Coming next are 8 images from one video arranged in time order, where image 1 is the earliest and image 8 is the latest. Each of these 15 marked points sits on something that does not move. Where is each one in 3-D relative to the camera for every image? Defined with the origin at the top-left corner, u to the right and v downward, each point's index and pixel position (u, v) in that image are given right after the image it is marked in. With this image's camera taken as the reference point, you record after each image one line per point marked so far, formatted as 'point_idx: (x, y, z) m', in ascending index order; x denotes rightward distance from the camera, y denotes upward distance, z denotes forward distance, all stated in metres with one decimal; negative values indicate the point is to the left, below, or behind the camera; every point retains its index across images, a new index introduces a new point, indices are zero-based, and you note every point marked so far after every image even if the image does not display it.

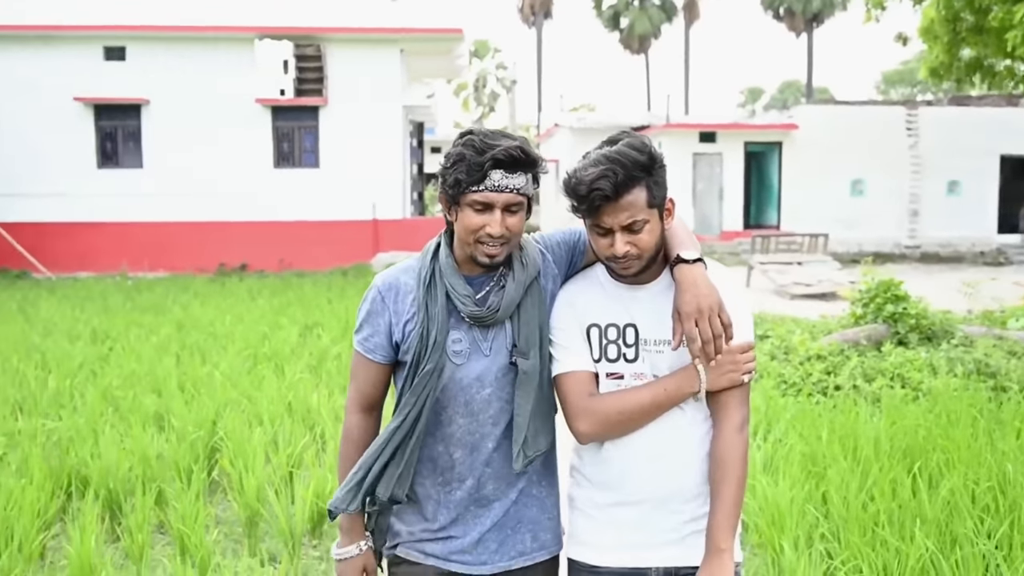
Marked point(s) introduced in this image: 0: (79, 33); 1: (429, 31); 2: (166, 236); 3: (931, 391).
0: (-7.2, +4.2, +15.5) m
1: (-1.4, +4.3, +15.7) m
2: (-6.0, +0.9, +16.1) m
3: (+2.5, -0.6, +5.6) m
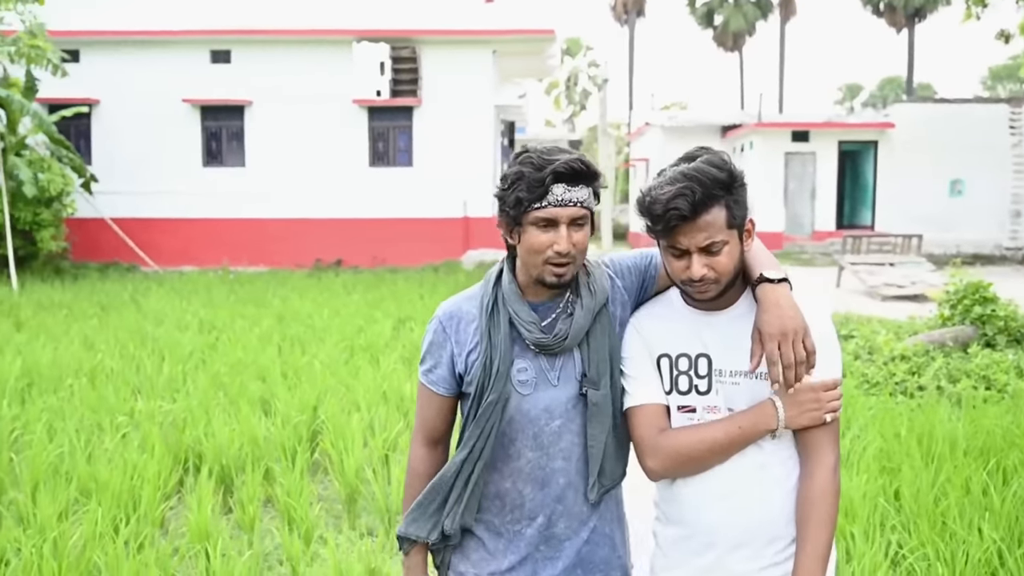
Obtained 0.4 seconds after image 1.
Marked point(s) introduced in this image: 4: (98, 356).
0: (-5.6, +4.4, +16.3) m
1: (+0.2, +4.3, +16.0) m
2: (-4.4, +1.0, +16.9) m
3: (+3.0, -0.6, +5.6) m
4: (-3.1, -0.5, +7.2) m
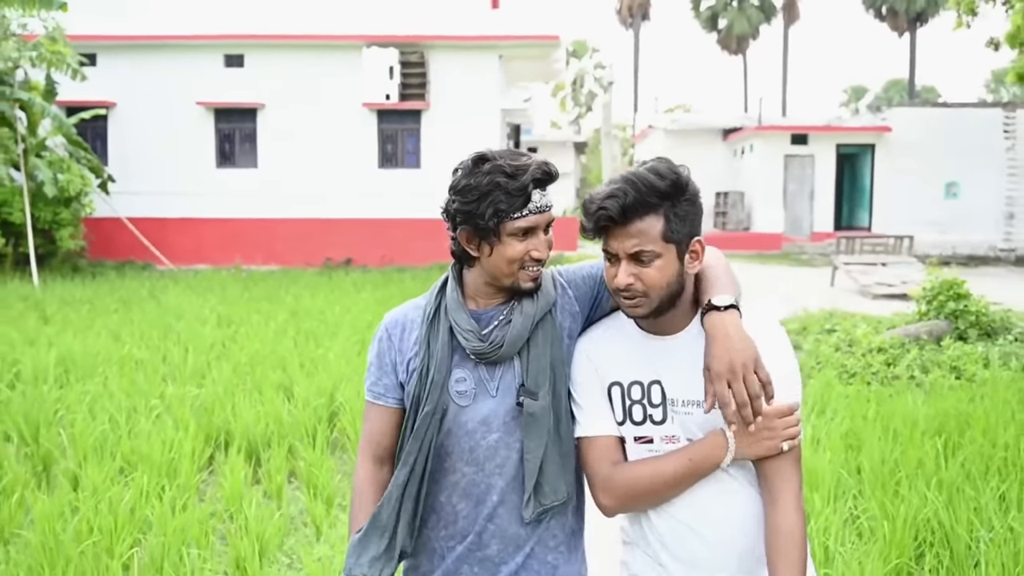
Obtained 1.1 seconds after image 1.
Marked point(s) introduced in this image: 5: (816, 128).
0: (-5.5, +4.4, +16.8) m
1: (+0.2, +4.4, +16.4) m
2: (-4.3, +1.0, +17.3) m
3: (+3.0, -0.6, +6.0) m
4: (-3.1, -0.5, +7.6) m
5: (+6.5, +3.4, +19.9) m
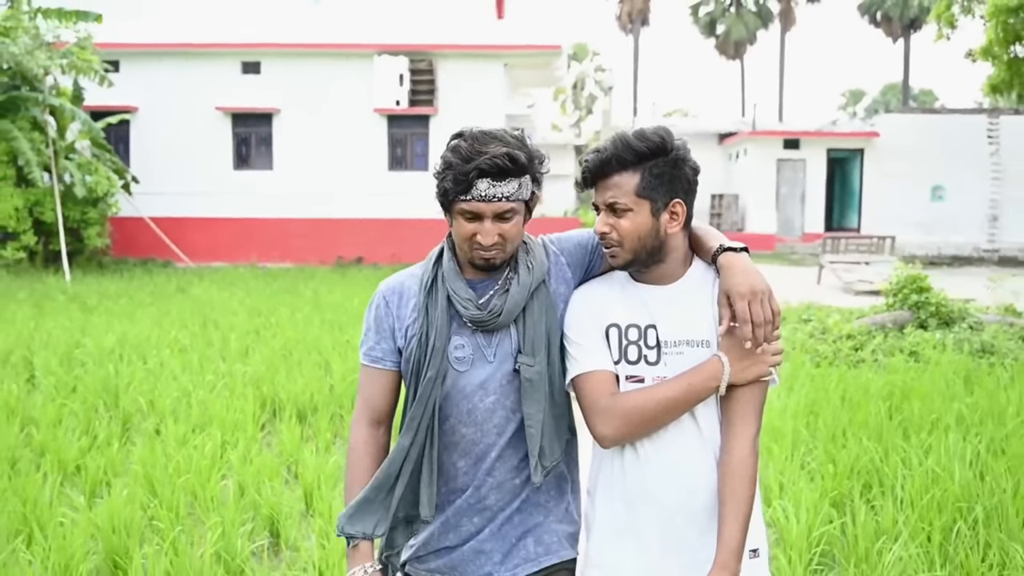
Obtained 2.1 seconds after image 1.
0: (-5.4, +4.5, +17.6) m
1: (+0.3, +4.4, +17.3) m
2: (-4.3, +1.1, +18.2) m
3: (+3.0, -0.5, +6.8) m
4: (-3.1, -0.4, +8.4) m
5: (+6.6, +3.4, +20.8) m
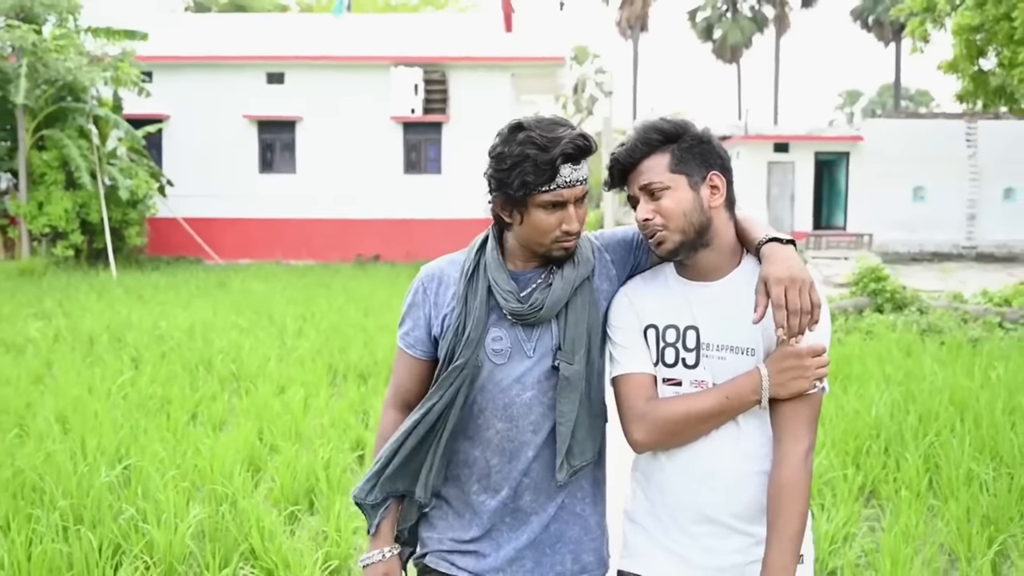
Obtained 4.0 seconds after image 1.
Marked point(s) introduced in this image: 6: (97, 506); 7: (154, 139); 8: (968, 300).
0: (-5.3, +4.6, +18.9) m
1: (+0.5, +4.5, +18.6) m
2: (-4.1, +1.2, +19.5) m
3: (+3.2, -0.4, +8.1) m
4: (-2.9, -0.3, +9.7) m
5: (+6.7, +3.5, +22.1) m
6: (-1.6, -0.8, +3.6) m
7: (-7.4, +3.1, +19.4) m
8: (+4.7, -0.1, +9.8) m
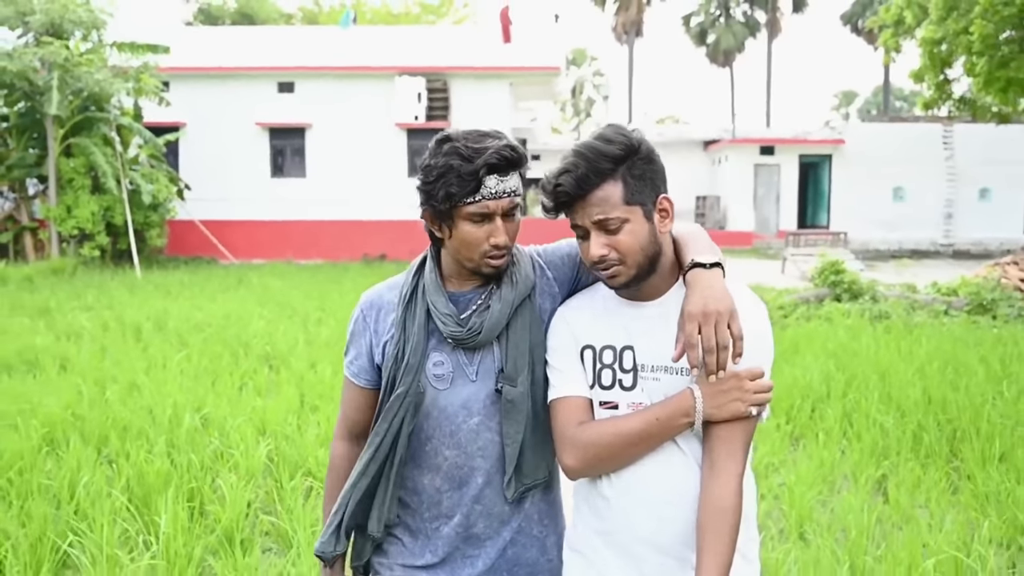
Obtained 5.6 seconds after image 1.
0: (-5.3, +4.6, +20.0) m
1: (+0.4, +4.6, +19.7) m
2: (-4.2, +1.2, +20.6) m
3: (+3.2, -0.3, +9.2) m
4: (-2.9, -0.3, +10.8) m
5: (+6.7, +3.6, +23.1) m
6: (-1.6, -0.8, +4.7) m
7: (-7.5, +3.1, +20.5) m
8: (+4.7, 0.0, +10.9) m
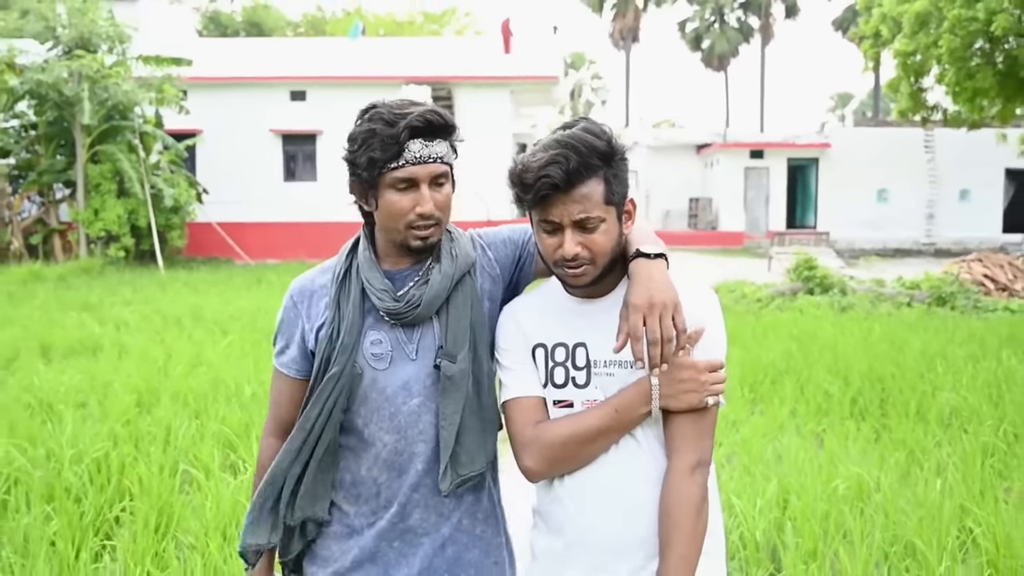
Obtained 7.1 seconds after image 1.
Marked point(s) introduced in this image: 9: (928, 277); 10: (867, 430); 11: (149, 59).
0: (-5.3, +4.6, +21.1) m
1: (+0.4, +4.6, +20.7) m
2: (-4.1, +1.3, +21.6) m
3: (+3.2, -0.2, +10.3) m
4: (-2.9, -0.2, +11.9) m
5: (+6.7, +3.7, +24.2) m
6: (-1.6, -0.7, +5.8) m
7: (-7.4, +3.1, +21.6) m
8: (+4.7, 0.0, +11.9) m
9: (+5.3, +0.1, +12.1) m
10: (+2.1, -0.9, +5.6) m
11: (-7.0, +4.4, +18.2) m
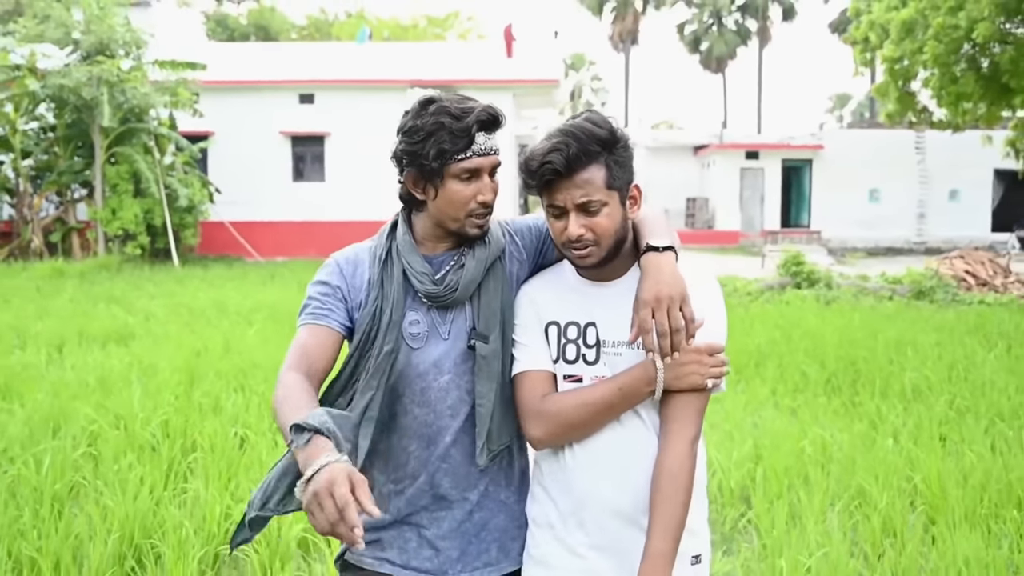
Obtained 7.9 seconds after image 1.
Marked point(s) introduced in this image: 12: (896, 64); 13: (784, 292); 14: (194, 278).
0: (-5.3, +4.7, +21.8) m
1: (+0.5, +4.7, +21.4) m
2: (-4.1, +1.3, +22.3) m
3: (+3.2, -0.2, +10.9) m
4: (-2.8, -0.1, +12.6) m
5: (+6.7, +3.7, +24.9) m
6: (-1.5, -0.6, +6.4) m
7: (-7.4, +3.2, +22.3) m
8: (+4.8, +0.1, +12.6) m
9: (+5.4, +0.2, +12.8) m
10: (+2.2, -0.8, +6.2) m
11: (-7.0, +4.5, +18.8) m
12: (+6.8, +4.0, +16.7) m
13: (+3.4, -0.1, +11.8) m
14: (-5.4, +0.2, +16.0) m
